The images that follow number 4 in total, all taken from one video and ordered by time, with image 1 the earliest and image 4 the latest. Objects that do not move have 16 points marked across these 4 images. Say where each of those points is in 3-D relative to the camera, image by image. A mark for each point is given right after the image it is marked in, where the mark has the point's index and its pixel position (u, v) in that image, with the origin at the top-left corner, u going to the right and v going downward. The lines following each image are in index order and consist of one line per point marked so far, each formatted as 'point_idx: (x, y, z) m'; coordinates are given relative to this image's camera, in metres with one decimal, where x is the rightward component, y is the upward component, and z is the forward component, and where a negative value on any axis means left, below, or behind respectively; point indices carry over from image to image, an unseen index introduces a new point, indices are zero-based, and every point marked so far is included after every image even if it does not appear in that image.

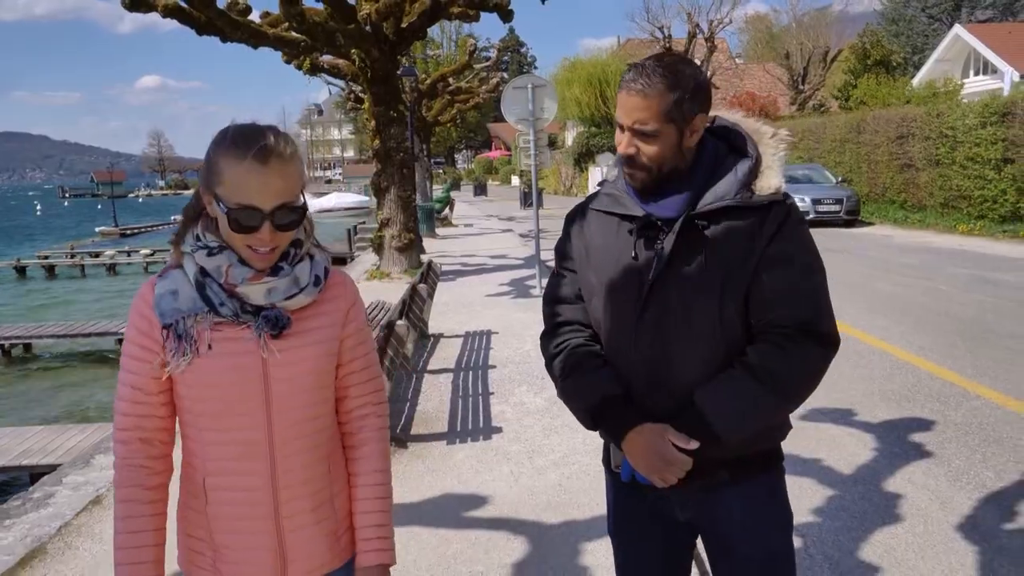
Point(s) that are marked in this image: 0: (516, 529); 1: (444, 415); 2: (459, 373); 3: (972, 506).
0: (0.0, -1.2, +4.1) m
1: (-0.5, -0.9, +6.0) m
2: (-0.4, -0.7, +7.1) m
3: (+2.4, -1.1, +4.4) m
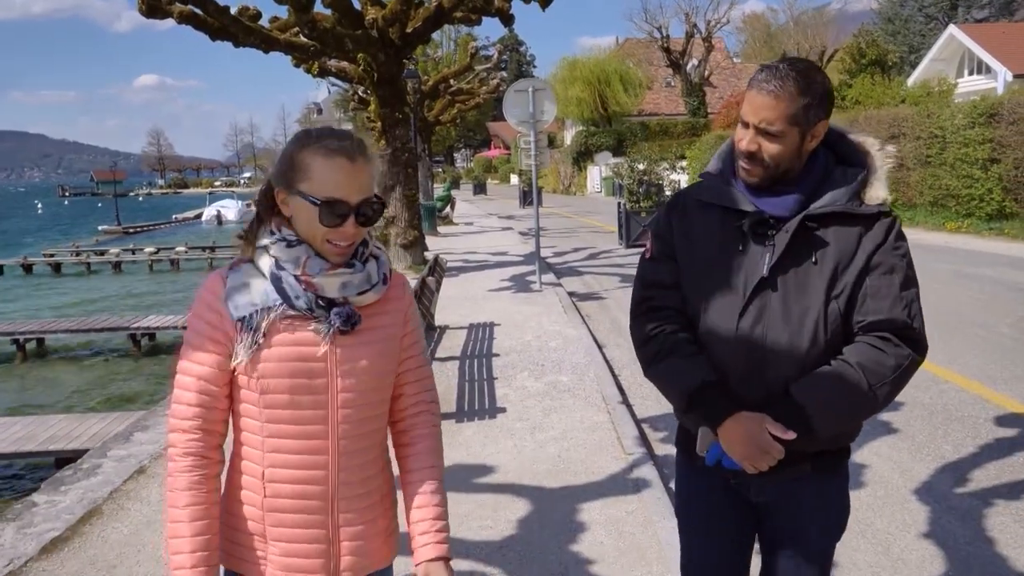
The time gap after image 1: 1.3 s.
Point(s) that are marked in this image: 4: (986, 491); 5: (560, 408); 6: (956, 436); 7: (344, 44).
0: (0.0, -1.1, +4.6) m
1: (-0.5, -0.8, +6.5) m
2: (-0.4, -0.6, +7.6) m
3: (+2.4, -1.1, +4.9) m
4: (+2.6, -1.1, +4.6) m
5: (+0.3, -0.9, +6.1) m
6: (+2.9, -1.0, +5.5) m
7: (-2.4, +3.4, +12.0) m
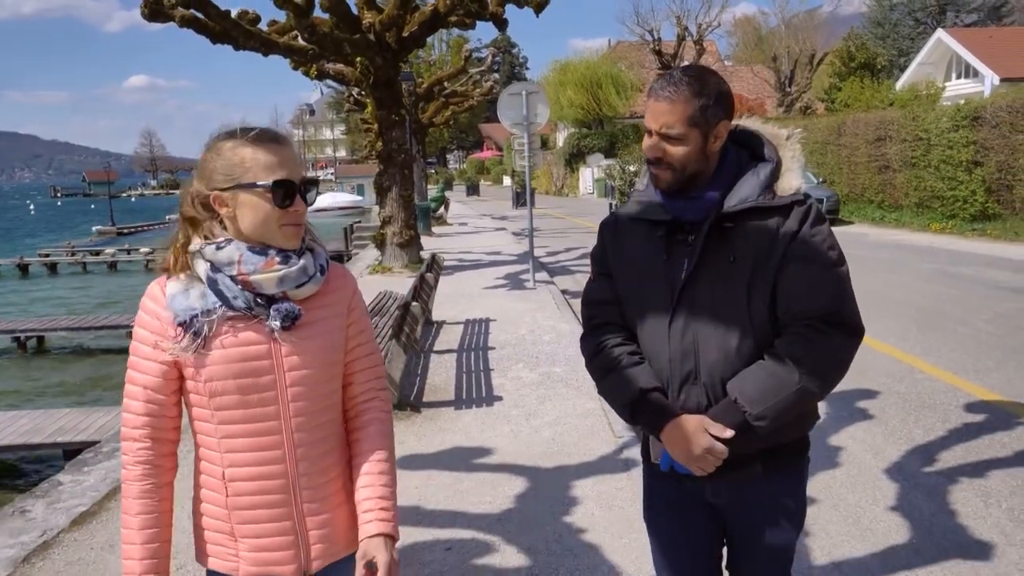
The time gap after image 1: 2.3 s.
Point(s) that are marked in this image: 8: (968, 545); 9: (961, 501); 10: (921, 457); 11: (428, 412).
0: (0.0, -1.1, +4.9) m
1: (-0.5, -0.8, +6.8) m
2: (-0.5, -0.6, +7.9) m
3: (+2.4, -1.0, +5.2) m
4: (+2.6, -1.1, +5.0) m
5: (+0.3, -0.8, +6.4) m
6: (+2.8, -0.9, +5.8) m
7: (-2.4, +3.5, +12.3) m
8: (+2.2, -1.2, +4.0) m
9: (+2.4, -1.1, +4.5) m
10: (+2.5, -1.0, +5.2) m
11: (-0.6, -0.9, +6.1) m
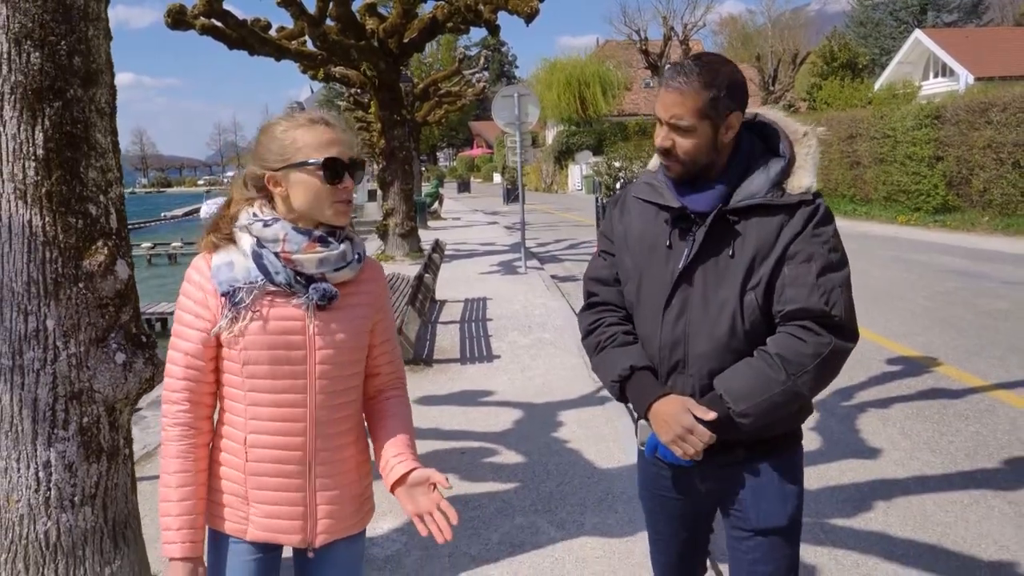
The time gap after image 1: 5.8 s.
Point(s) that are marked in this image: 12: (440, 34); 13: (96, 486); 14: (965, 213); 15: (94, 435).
0: (0.0, -0.8, +6.1) m
1: (-0.5, -0.6, +7.9) m
2: (-0.5, -0.4, +9.0) m
3: (+2.4, -0.8, +6.4) m
4: (+2.6, -0.8, +6.2) m
5: (+0.3, -0.6, +7.5) m
6: (+2.8, -0.7, +7.0) m
7: (-2.6, +3.7, +13.4) m
8: (+2.1, -1.0, +5.2) m
9: (+2.4, -0.9, +5.7) m
10: (+2.5, -0.8, +6.4) m
11: (-0.6, -0.7, +7.3) m
12: (-1.2, +4.3, +14.4) m
13: (-1.4, -0.7, +2.9) m
14: (+10.1, +1.7, +19.0) m
15: (-1.4, -0.5, +2.9) m
